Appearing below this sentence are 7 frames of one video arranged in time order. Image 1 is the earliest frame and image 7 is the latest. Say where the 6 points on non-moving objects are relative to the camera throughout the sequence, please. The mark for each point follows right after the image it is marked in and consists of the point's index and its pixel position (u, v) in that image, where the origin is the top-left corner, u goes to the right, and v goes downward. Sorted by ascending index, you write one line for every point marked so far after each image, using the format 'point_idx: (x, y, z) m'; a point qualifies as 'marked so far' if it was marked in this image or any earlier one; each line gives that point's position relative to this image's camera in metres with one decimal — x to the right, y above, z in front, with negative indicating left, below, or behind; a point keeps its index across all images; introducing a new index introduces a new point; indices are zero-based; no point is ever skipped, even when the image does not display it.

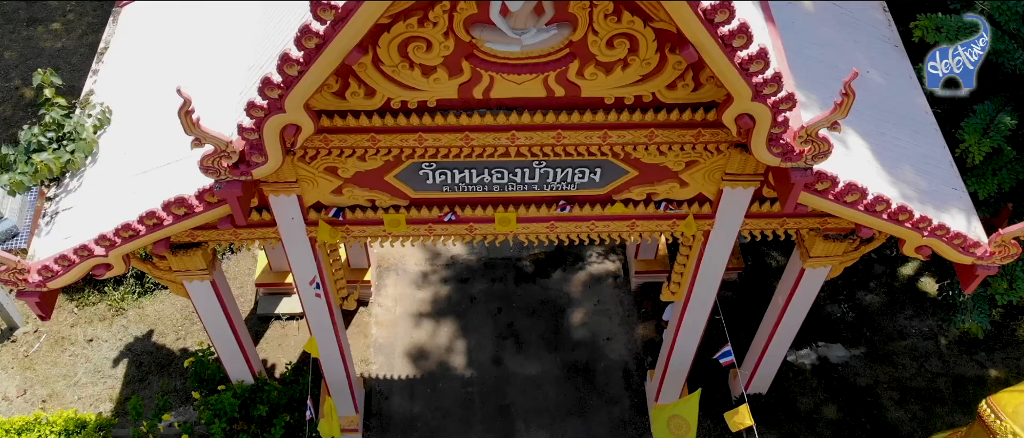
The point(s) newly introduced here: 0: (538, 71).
0: (+0.1, +0.8, +5.2) m
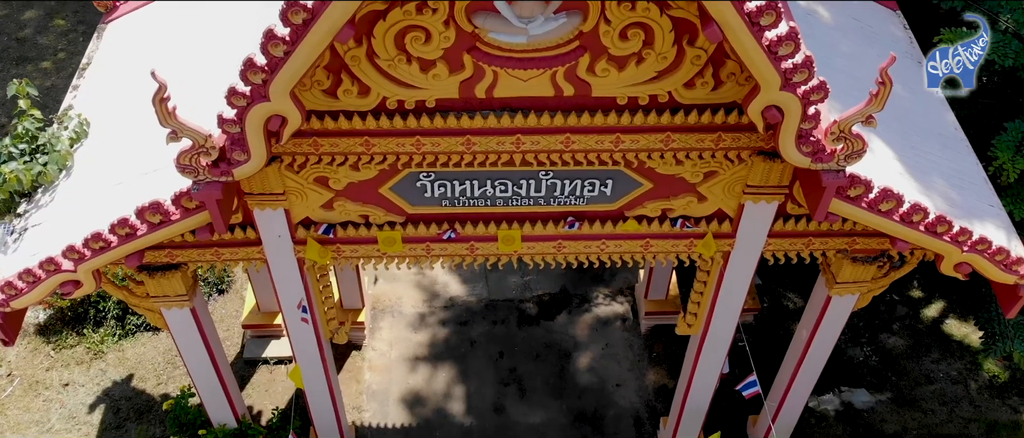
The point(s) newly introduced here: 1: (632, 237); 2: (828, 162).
0: (+0.2, +0.8, +4.9) m
1: (+0.8, -0.1, +5.9) m
2: (+1.6, +0.3, +4.8) m
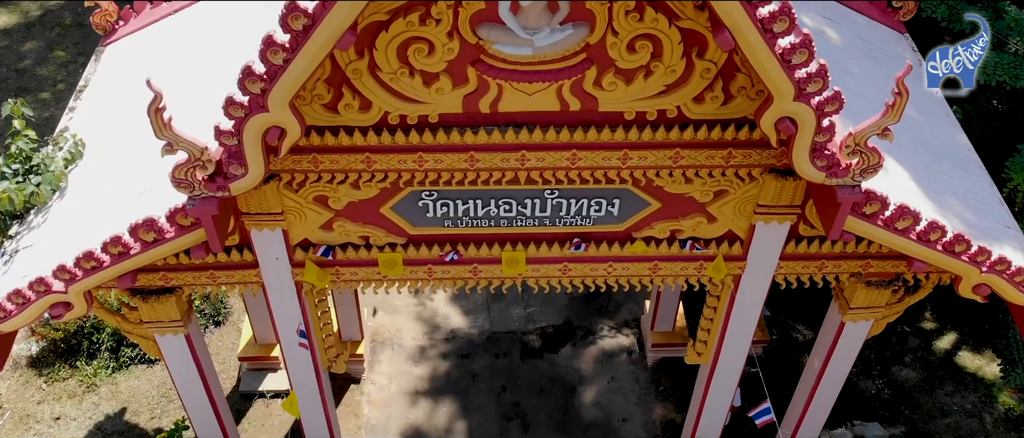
0: (+0.2, +0.7, +4.7) m
1: (+0.8, -0.2, +5.8) m
2: (+1.6, +0.2, +4.6) m
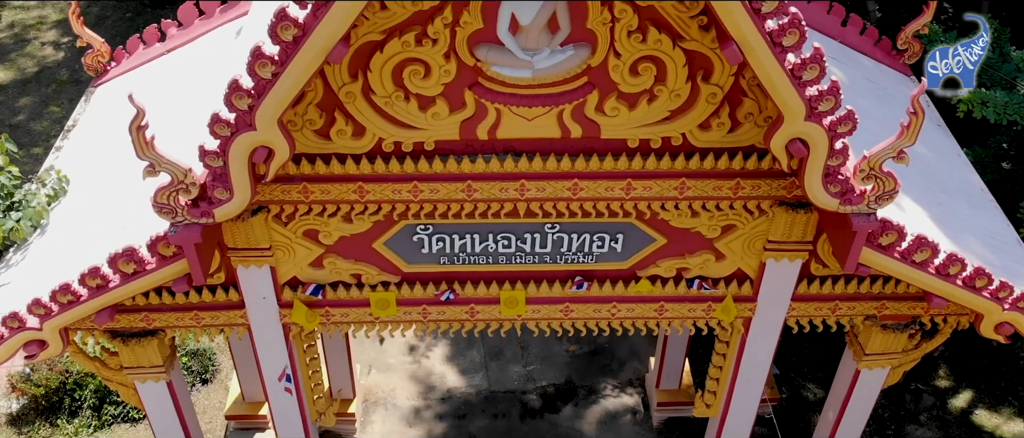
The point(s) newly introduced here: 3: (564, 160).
0: (+0.2, +0.6, +4.6) m
1: (+0.8, -0.5, +5.5) m
2: (+1.6, +0.1, +4.4) m
3: (+0.3, +0.3, +4.8) m
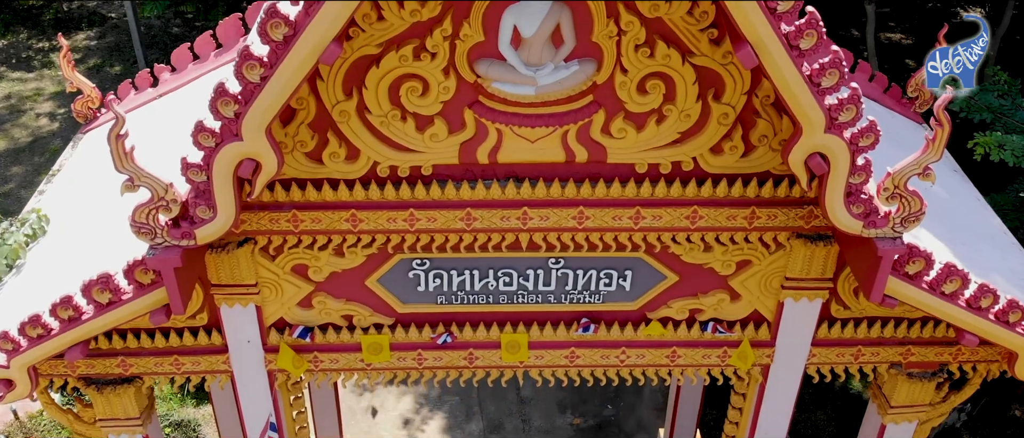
0: (+0.2, +0.4, +4.3) m
1: (+0.8, -0.7, +5.2) m
2: (+1.6, 0.0, +4.2) m
3: (+0.3, +0.2, +4.5) m
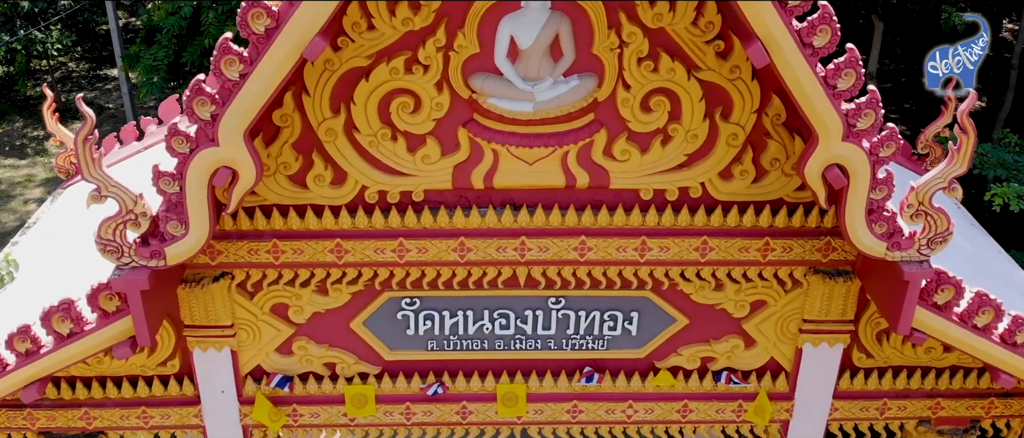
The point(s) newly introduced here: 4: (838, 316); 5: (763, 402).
0: (+0.2, +0.3, +4.1) m
1: (+0.8, -0.9, +4.8) m
2: (+1.6, -0.1, +3.9) m
3: (+0.3, 0.0, +4.2) m
4: (+1.6, -0.5, +4.5) m
5: (+1.3, -0.9, +4.8) m
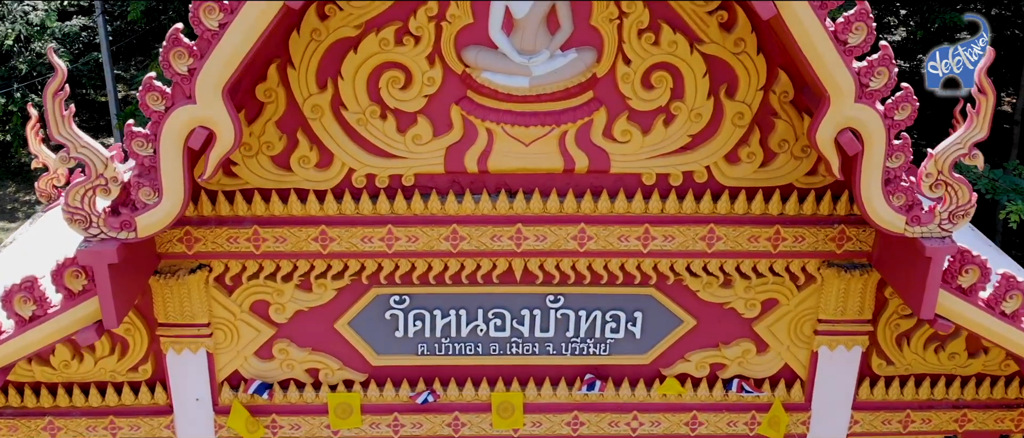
0: (+0.2, +0.4, +3.9) m
1: (+0.7, -0.9, +4.5) m
2: (+1.6, 0.0, +3.6) m
3: (+0.2, +0.1, +4.0) m
4: (+1.5, -0.4, +4.2) m
5: (+1.2, -0.9, +4.5) m
